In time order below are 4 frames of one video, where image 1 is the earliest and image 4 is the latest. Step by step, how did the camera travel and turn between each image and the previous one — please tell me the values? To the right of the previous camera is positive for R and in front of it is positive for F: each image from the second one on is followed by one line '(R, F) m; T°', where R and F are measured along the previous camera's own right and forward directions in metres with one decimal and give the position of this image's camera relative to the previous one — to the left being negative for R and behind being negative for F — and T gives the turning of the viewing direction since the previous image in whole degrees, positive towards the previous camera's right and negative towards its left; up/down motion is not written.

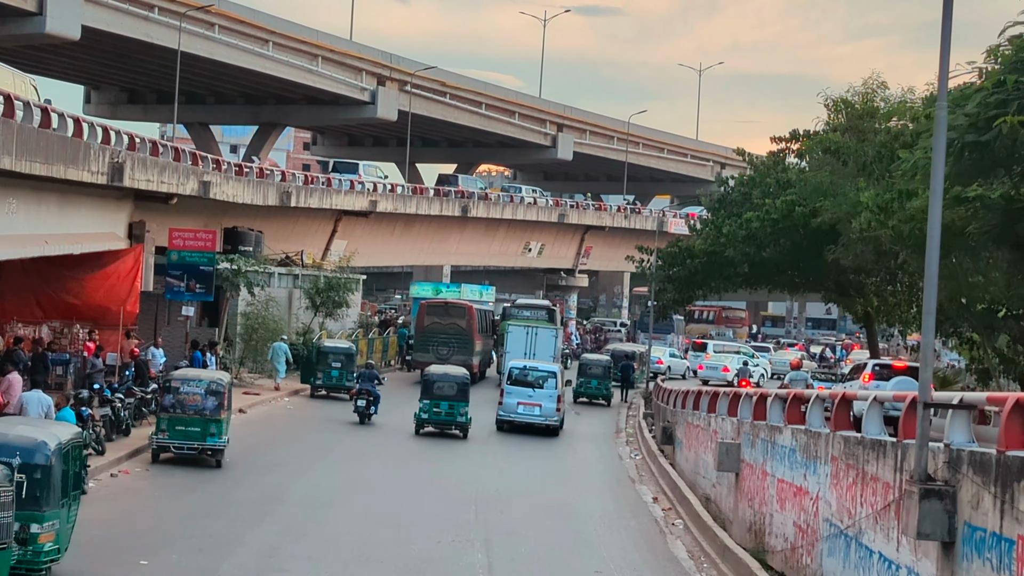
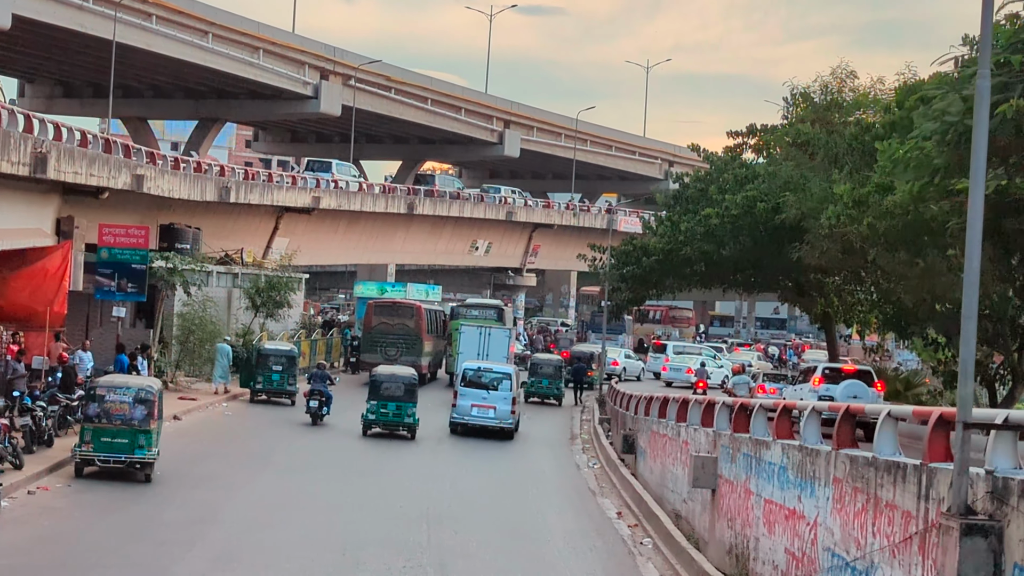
(-0.1, +1.4) m; +2°
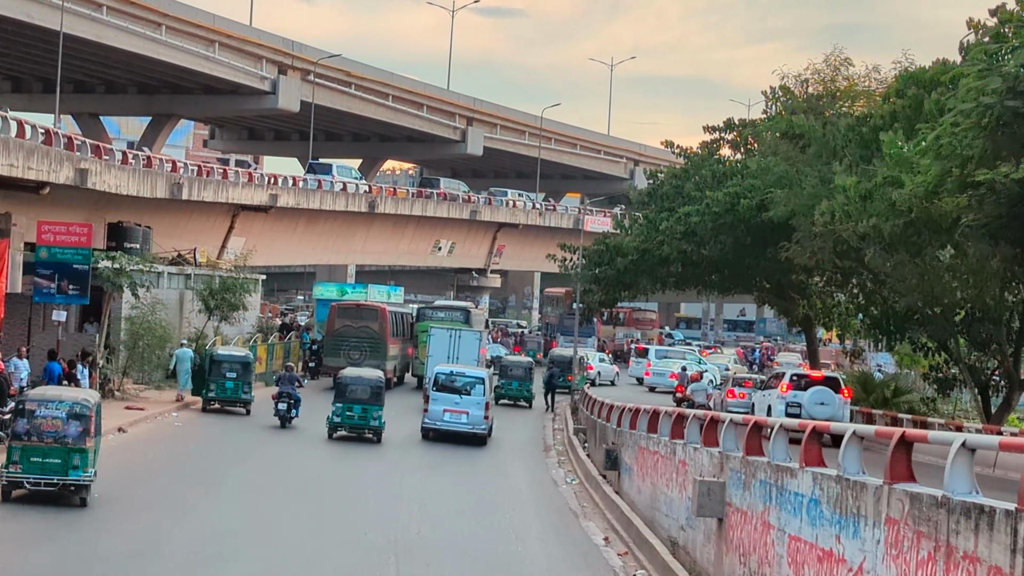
(-0.1, +1.8) m; +1°
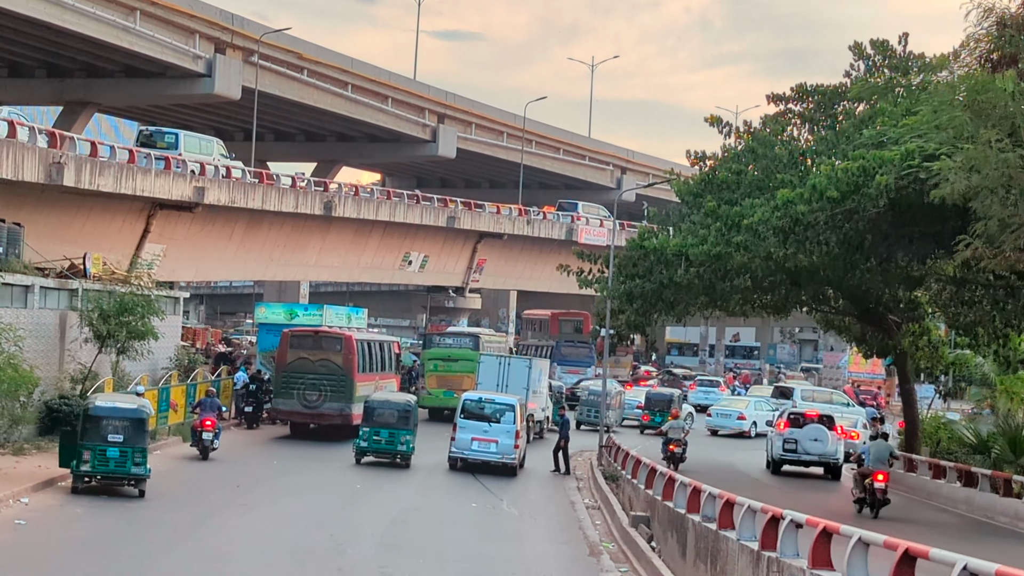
(-0.6, +9.4) m; +1°
